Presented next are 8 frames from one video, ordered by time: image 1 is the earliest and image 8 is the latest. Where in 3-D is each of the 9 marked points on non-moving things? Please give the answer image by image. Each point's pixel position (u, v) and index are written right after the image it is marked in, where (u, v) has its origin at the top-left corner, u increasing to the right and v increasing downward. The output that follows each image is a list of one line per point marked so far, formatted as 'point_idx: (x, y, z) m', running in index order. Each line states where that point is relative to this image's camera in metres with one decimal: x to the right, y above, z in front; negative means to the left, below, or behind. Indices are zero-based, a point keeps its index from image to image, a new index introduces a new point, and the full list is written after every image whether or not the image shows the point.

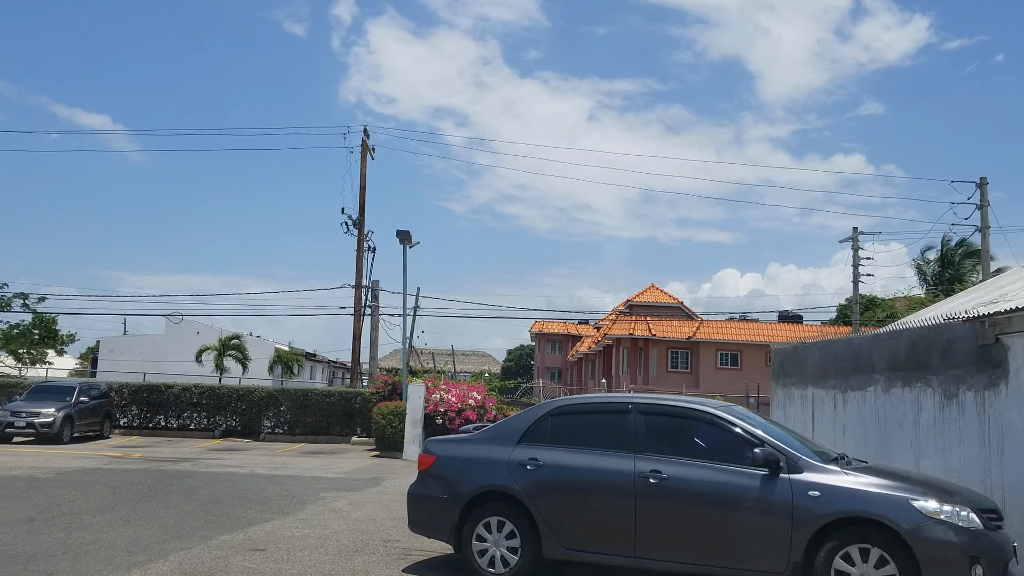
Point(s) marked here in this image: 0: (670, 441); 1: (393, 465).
0: (+1.1, -1.1, +6.7) m
1: (-2.5, -3.7, +19.5) m
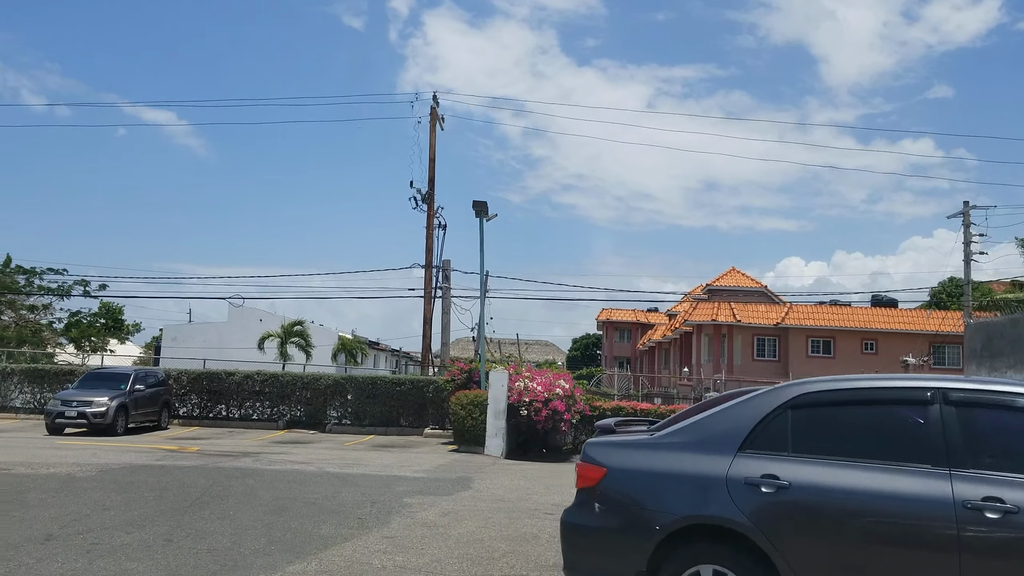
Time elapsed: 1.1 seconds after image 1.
0: (+2.2, -0.7, +4.1) m
1: (-0.6, -3.2, +17.2) m
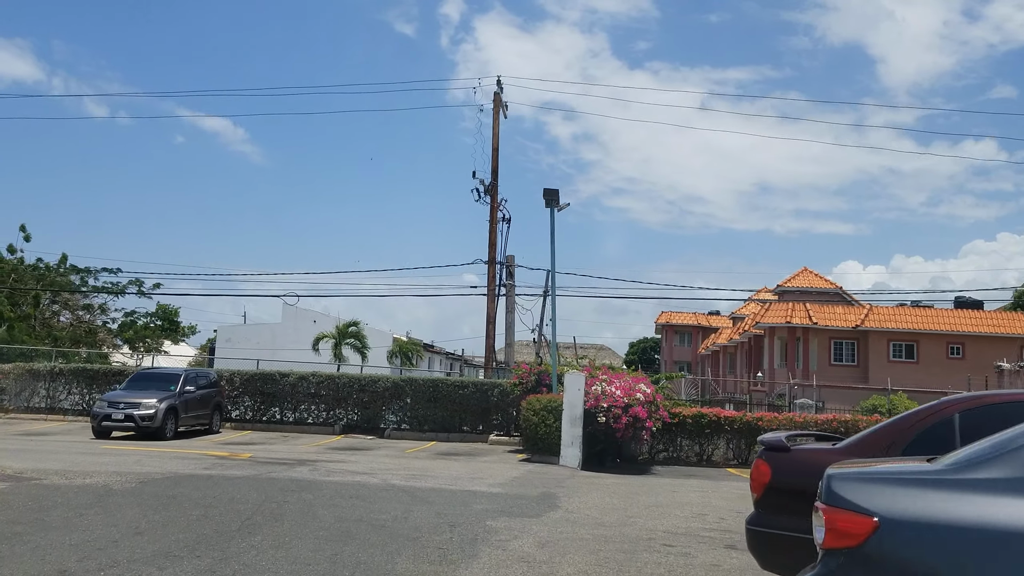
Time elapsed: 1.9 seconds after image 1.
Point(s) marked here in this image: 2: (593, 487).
0: (+2.8, -0.5, +2.2) m
1: (+0.7, -3.1, +15.4) m
2: (+1.2, -3.0, +13.9) m
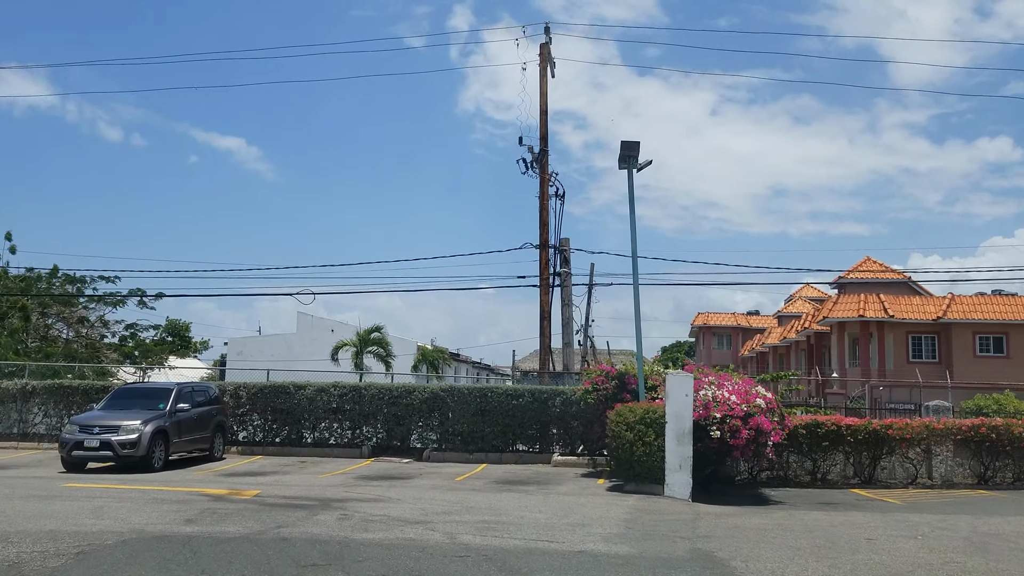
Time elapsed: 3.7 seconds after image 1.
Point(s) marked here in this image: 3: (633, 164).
0: (+3.8, +0.1, -2.1) m
1: (+2.0, -2.7, +11.1) m
2: (+2.4, -2.5, +9.5) m
3: (+2.2, +2.2, +16.7) m
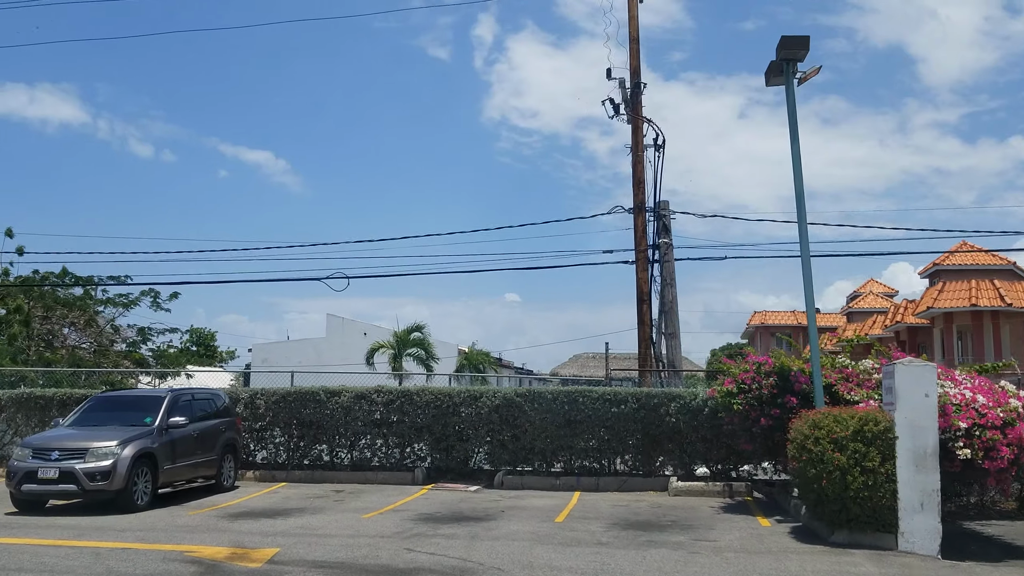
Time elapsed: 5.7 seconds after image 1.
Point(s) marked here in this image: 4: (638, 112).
0: (+4.7, +0.8, -6.9) m
1: (+3.3, -2.1, +6.3) m
2: (+3.7, -1.9, +4.7) m
3: (+3.6, +2.7, +11.9) m
4: (+2.4, +3.3, +17.4) m
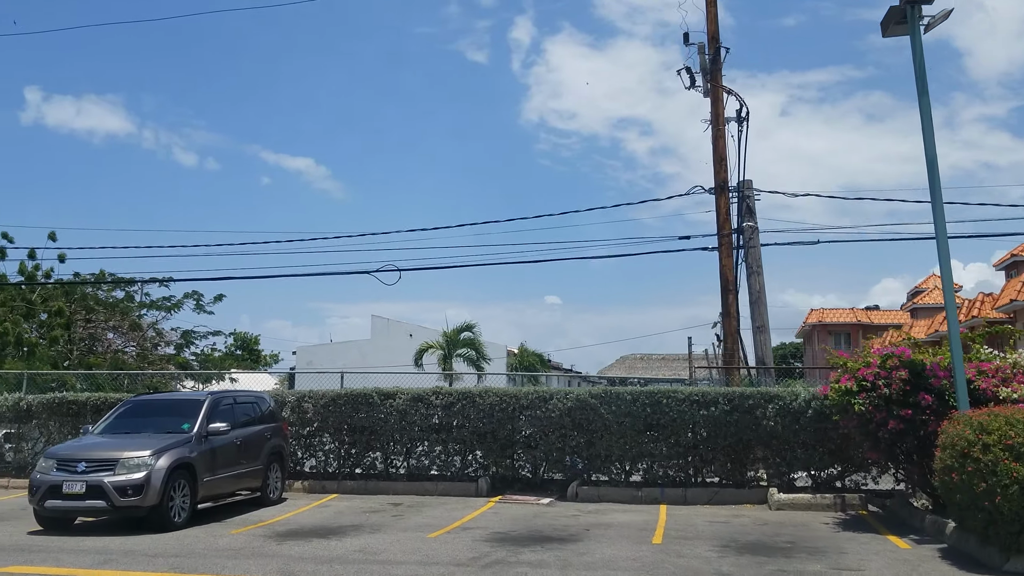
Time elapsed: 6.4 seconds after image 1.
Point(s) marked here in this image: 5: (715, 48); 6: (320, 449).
0: (+4.8, +1.1, -8.7) m
1: (+4.0, -1.9, +4.6) m
2: (+4.4, -1.7, +3.0) m
3: (+4.5, +3.0, +10.2) m
4: (+3.5, +3.5, +15.7) m
5: (+3.4, +4.0, +15.6) m
6: (-3.1, -2.6, +15.1) m
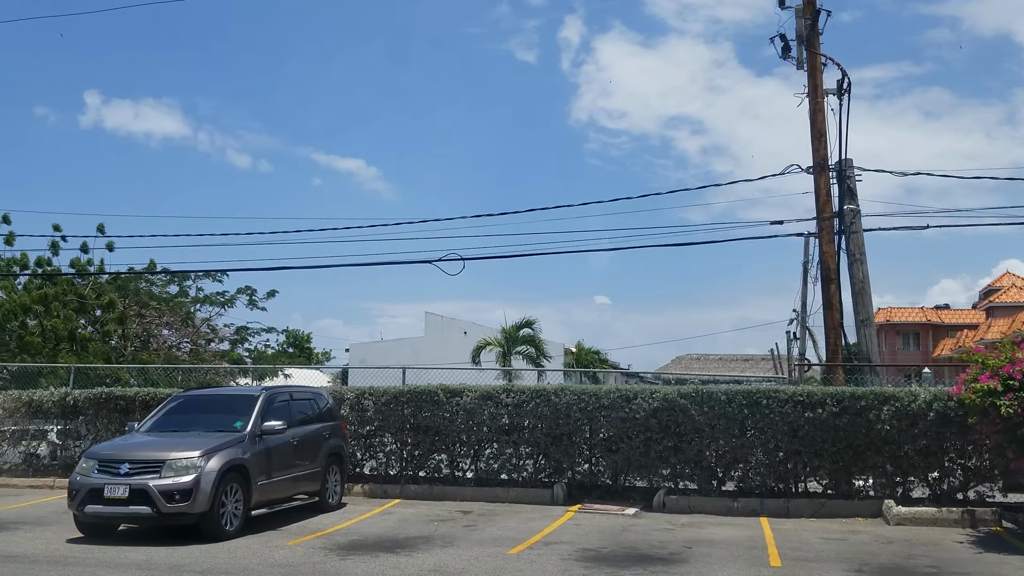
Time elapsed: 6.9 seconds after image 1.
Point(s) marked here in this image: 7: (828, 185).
0: (+4.7, +1.2, -10.1) m
1: (+4.6, -1.7, +3.1) m
2: (+4.9, -1.5, +1.5) m
3: (+5.4, +3.1, +8.7) m
4: (+4.6, +3.6, +14.3) m
5: (+4.6, +4.1, +14.2) m
6: (-2.0, -2.4, +14.0) m
7: (+4.7, +1.5, +14.0) m
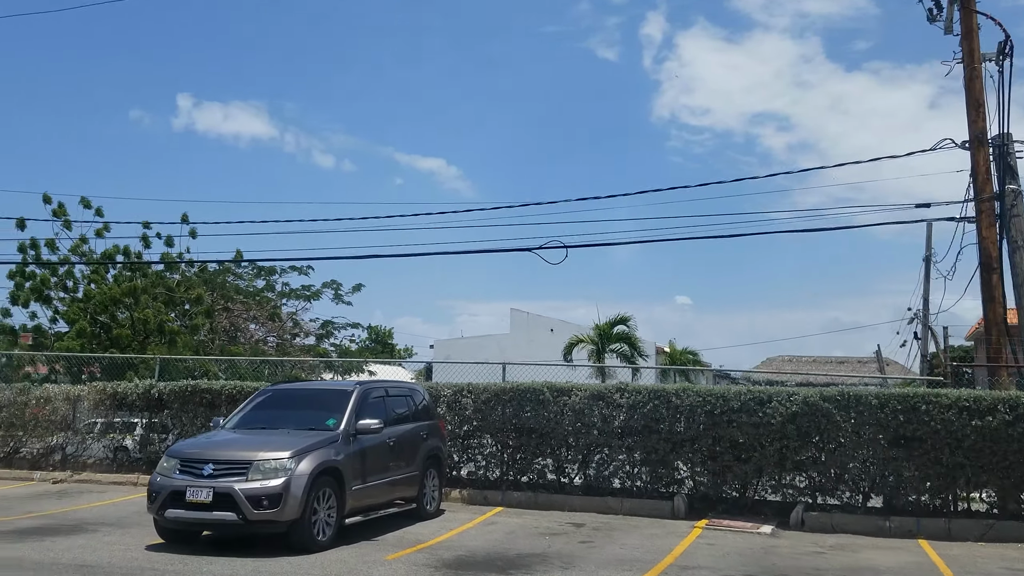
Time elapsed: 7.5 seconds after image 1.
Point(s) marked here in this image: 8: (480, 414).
0: (+4.2, +1.3, -11.7) m
1: (+5.2, -1.6, +1.5) m
2: (+5.3, -1.4, -0.1) m
3: (+6.5, +3.2, +7.0) m
4: (+6.2, +3.7, +12.6) m
5: (+6.1, +4.3, +12.5) m
6: (-0.4, -2.3, +12.8) m
7: (+6.3, +1.6, +12.3) m
8: (-0.4, -1.7, +12.8) m
